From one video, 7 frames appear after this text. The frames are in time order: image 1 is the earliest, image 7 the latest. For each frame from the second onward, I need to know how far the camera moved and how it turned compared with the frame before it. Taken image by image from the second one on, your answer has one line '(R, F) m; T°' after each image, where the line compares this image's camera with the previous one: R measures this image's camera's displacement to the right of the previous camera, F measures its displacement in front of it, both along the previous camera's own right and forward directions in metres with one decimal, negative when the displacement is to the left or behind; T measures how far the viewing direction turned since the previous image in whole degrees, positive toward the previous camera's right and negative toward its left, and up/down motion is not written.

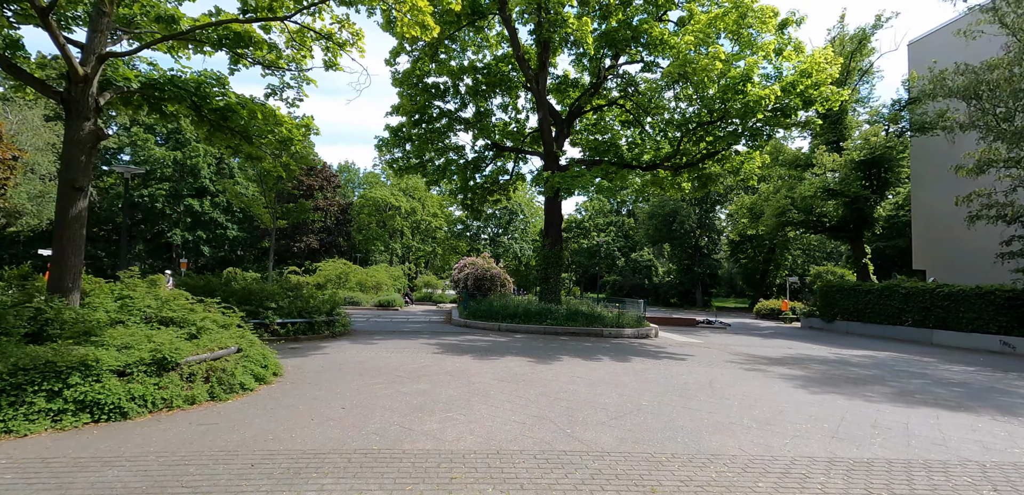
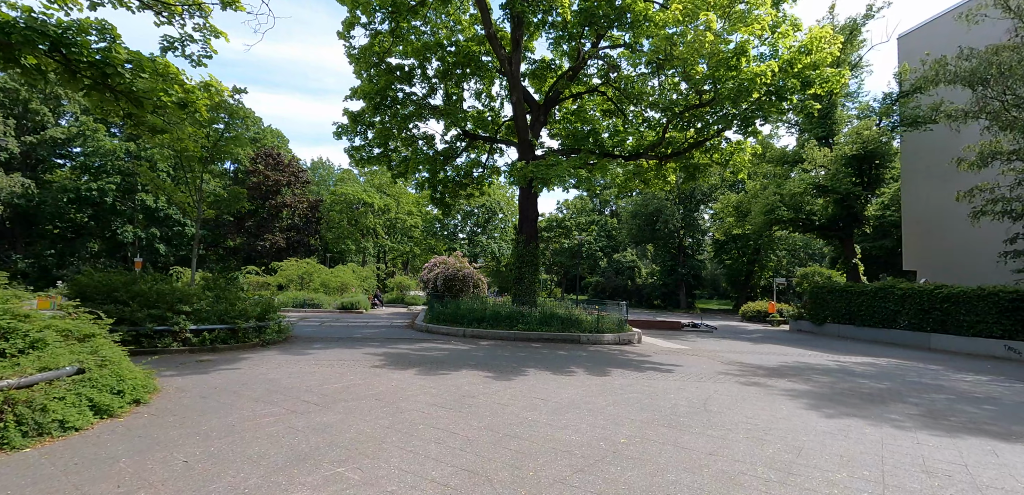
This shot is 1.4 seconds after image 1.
(+0.4, +1.5) m; +2°
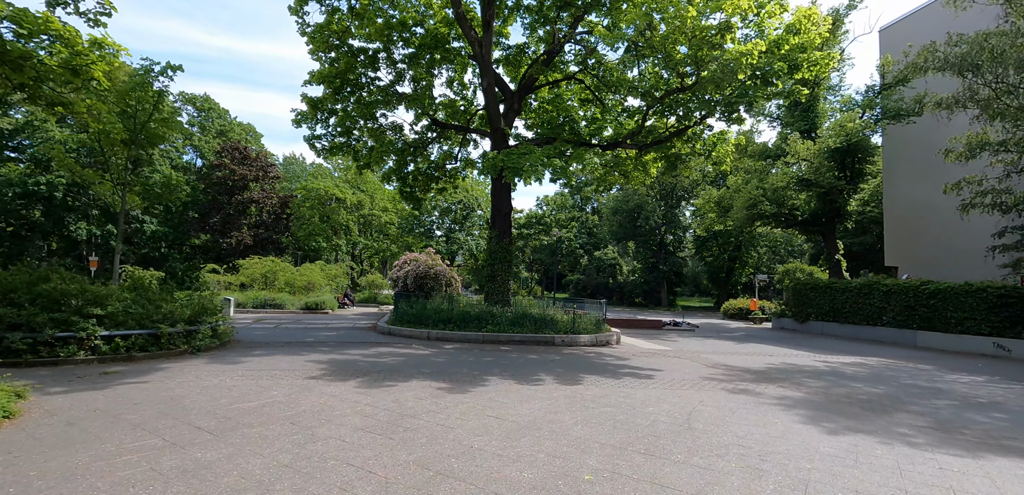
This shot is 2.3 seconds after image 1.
(+0.3, +1.0) m; +2°
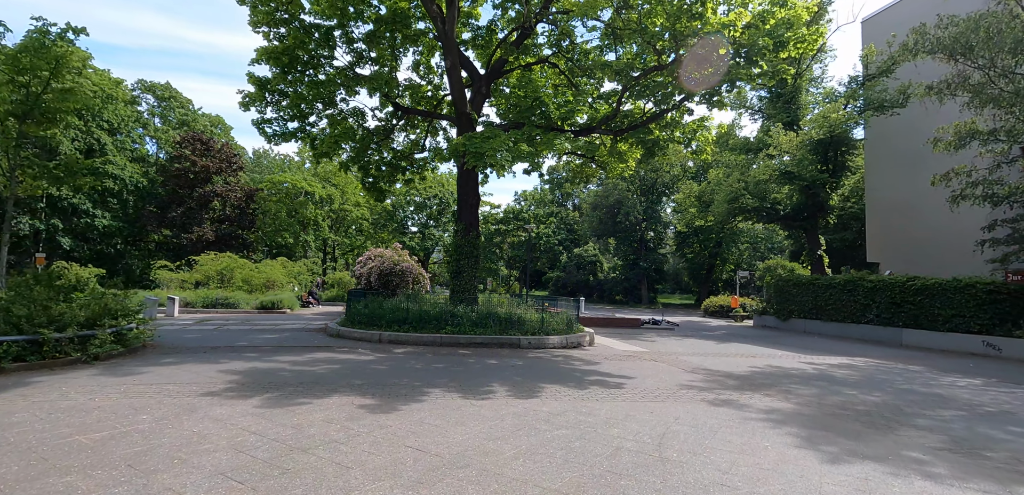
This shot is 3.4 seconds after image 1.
(+0.5, +1.1) m; +2°
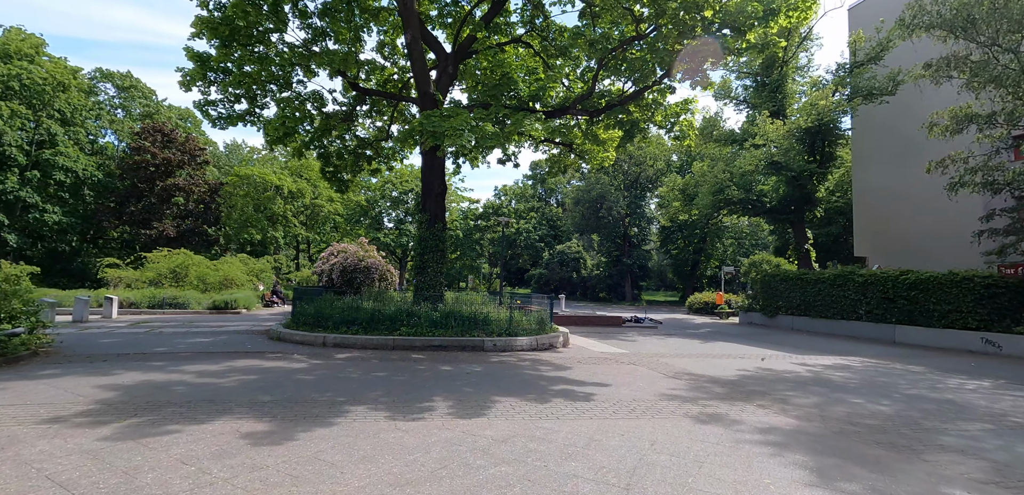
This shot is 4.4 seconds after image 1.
(+0.5, +1.1) m; +2°
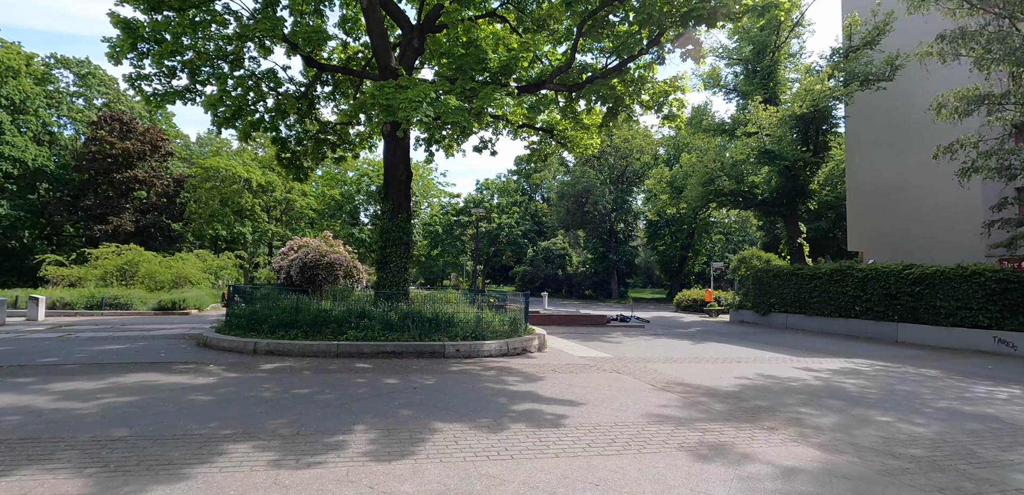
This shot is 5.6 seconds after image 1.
(+0.4, +1.3) m; +1°
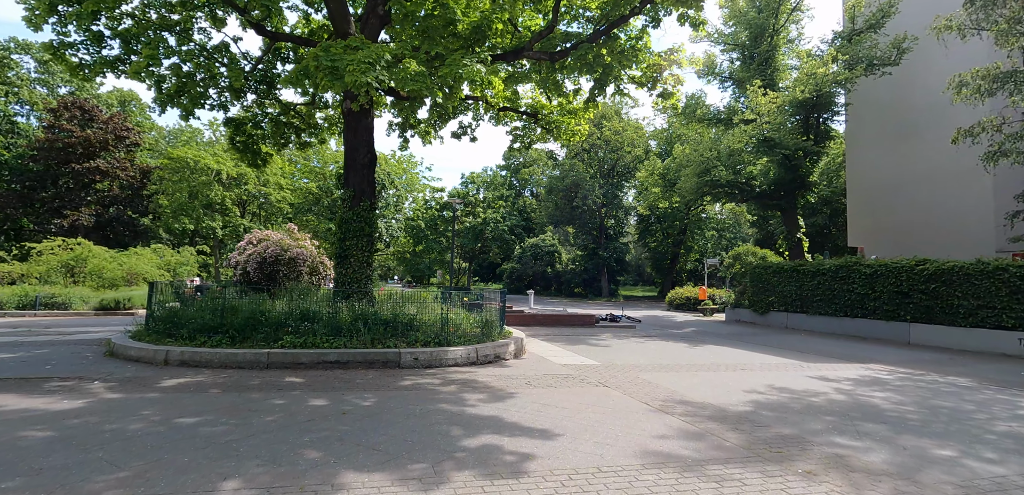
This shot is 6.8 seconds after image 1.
(+0.3, +1.3) m; +1°
